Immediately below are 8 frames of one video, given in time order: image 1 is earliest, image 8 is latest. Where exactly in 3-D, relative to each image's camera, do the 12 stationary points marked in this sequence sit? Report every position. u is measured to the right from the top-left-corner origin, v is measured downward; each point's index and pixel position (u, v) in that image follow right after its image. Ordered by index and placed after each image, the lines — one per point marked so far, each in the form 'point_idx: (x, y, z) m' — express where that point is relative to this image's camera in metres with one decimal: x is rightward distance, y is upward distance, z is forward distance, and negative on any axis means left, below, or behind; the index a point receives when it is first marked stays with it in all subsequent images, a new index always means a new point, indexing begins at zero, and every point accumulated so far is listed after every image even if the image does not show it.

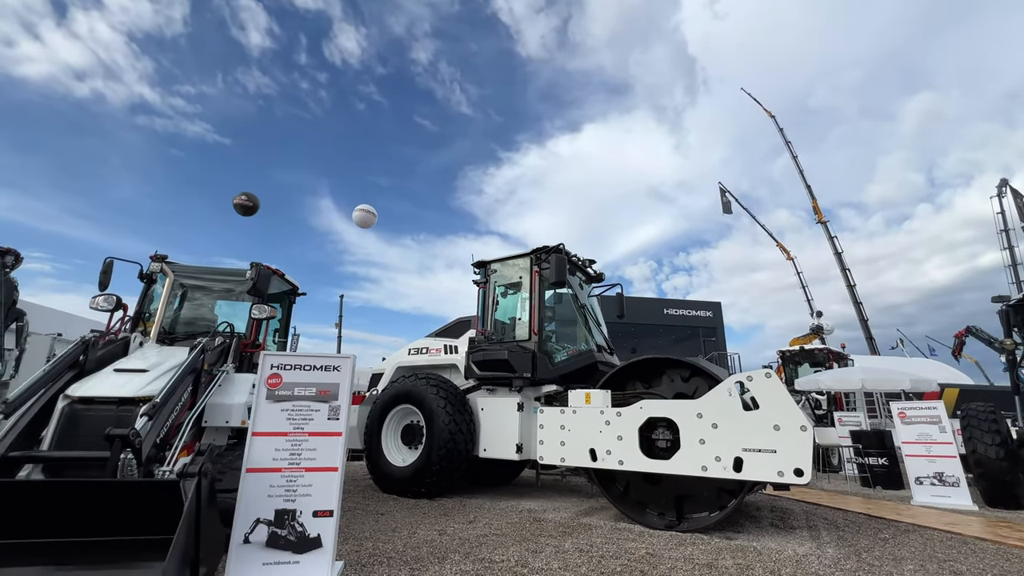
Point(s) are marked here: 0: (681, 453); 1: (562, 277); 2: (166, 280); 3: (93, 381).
0: (+1.4, -1.4, +3.8) m
1: (+0.6, +0.1, +5.0) m
2: (-3.1, +0.1, +4.2) m
3: (-2.9, -0.7, +3.1) m
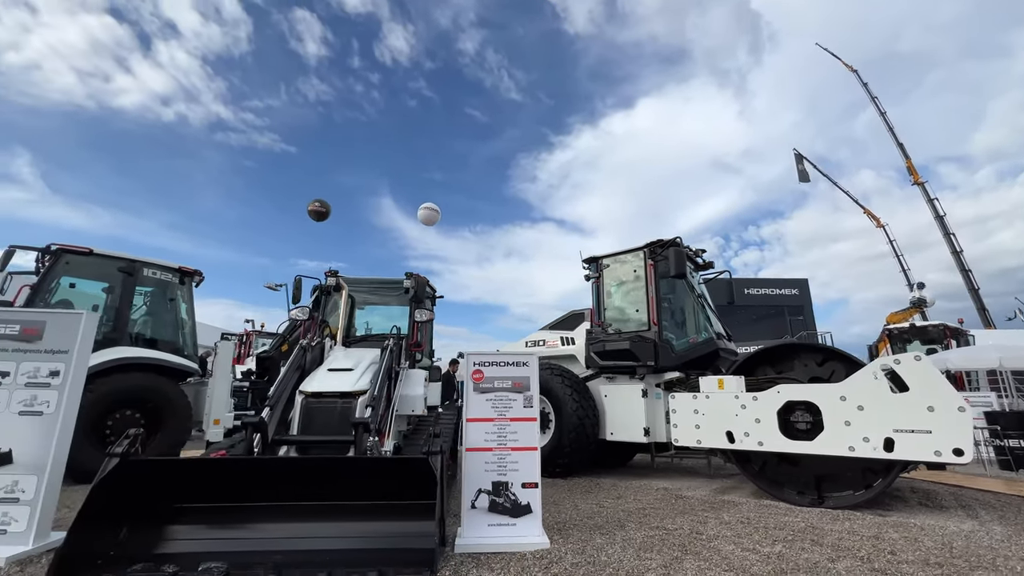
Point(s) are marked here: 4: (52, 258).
0: (+2.8, -1.3, +3.9) m
1: (+2.0, +0.2, +5.2) m
2: (-1.8, 0.0, +4.9) m
3: (-1.7, -0.8, +3.9) m
4: (-5.7, +0.3, +5.6) m
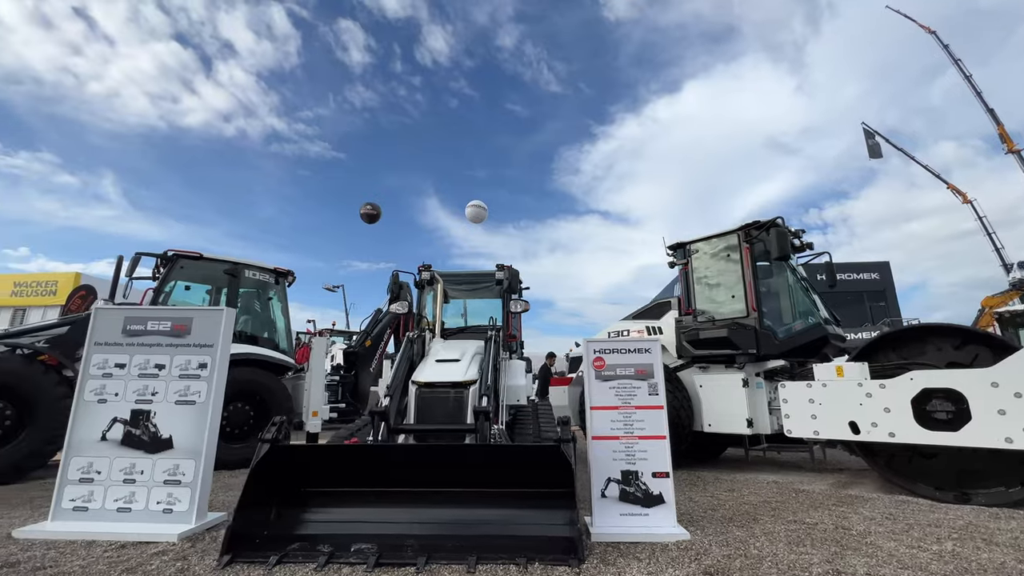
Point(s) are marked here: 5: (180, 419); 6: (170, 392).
0: (+3.7, -1.1, +3.6) m
1: (+3.0, +0.4, +4.9) m
2: (-0.8, 0.0, +5.0) m
3: (-0.8, -0.7, +4.0) m
4: (-4.6, +0.3, +6.0) m
5: (-2.4, -0.9, +3.2) m
6: (-2.5, -0.8, +3.3) m
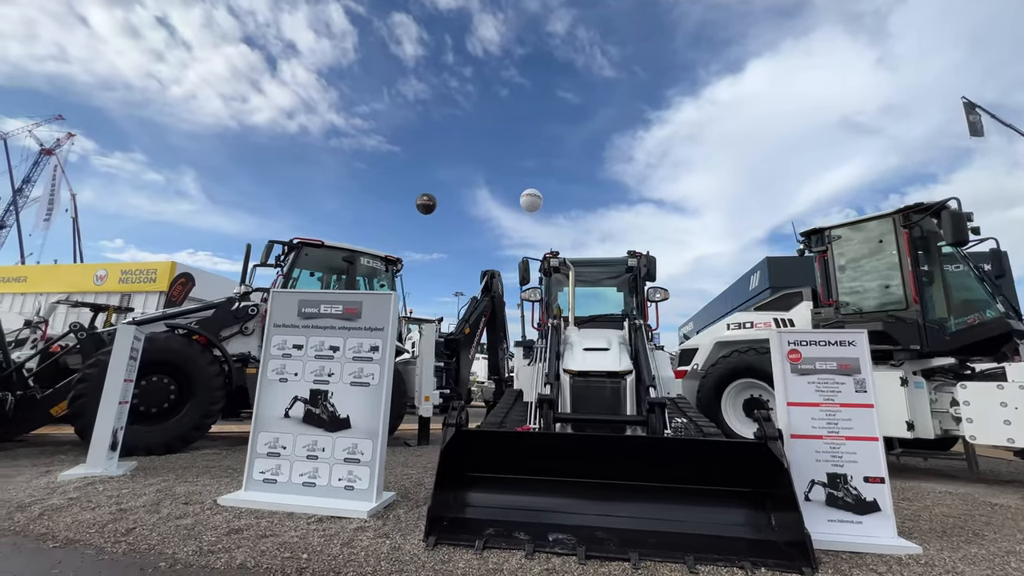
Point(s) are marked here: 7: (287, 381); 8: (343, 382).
0: (+4.9, -1.0, +3.0) m
1: (+4.4, +0.5, +4.4) m
2: (+0.6, +0.2, +4.9) m
3: (+0.5, -0.6, +3.9) m
4: (-3.0, +0.5, +6.3) m
5: (-1.2, -0.8, +3.3) m
6: (-1.3, -0.6, +3.4) m
7: (-1.7, -0.7, +3.4) m
8: (-1.3, -0.7, +3.4) m
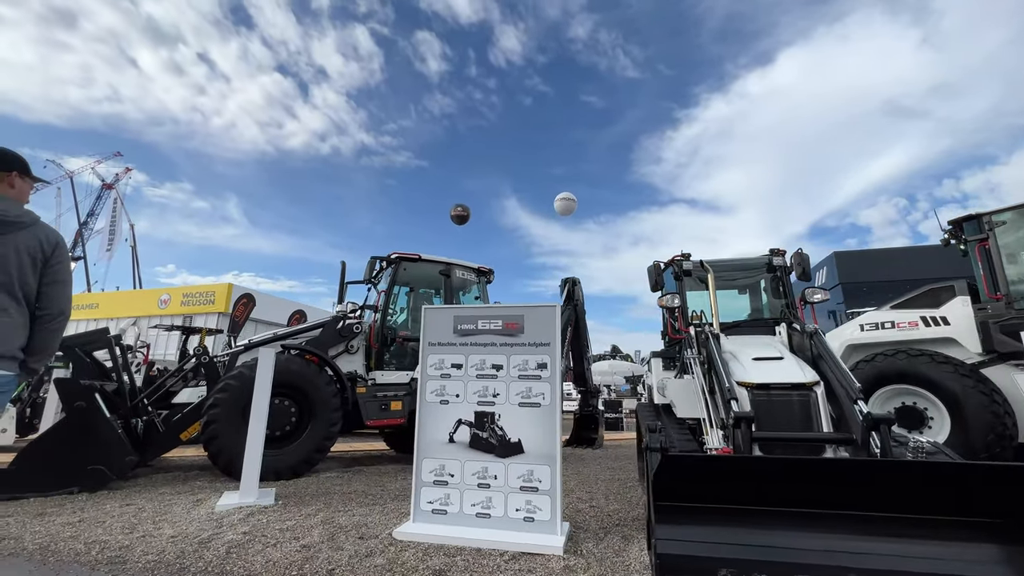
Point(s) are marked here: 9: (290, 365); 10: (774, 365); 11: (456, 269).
0: (+6.1, -0.9, +2.3) m
1: (+5.6, +0.6, +3.8) m
2: (+2.0, +0.1, +4.5) m
3: (+1.8, -0.6, +3.5) m
4: (-1.6, +0.3, +6.2) m
5: (+0.1, -0.9, +3.1) m
6: (0.0, -0.7, +3.1) m
7: (-0.5, -0.8, +3.2) m
8: (0.0, -0.8, +3.1) m
9: (-2.5, -0.9, +5.0) m
10: (+2.0, -0.6, +3.5) m
11: (-0.8, +0.3, +6.6) m
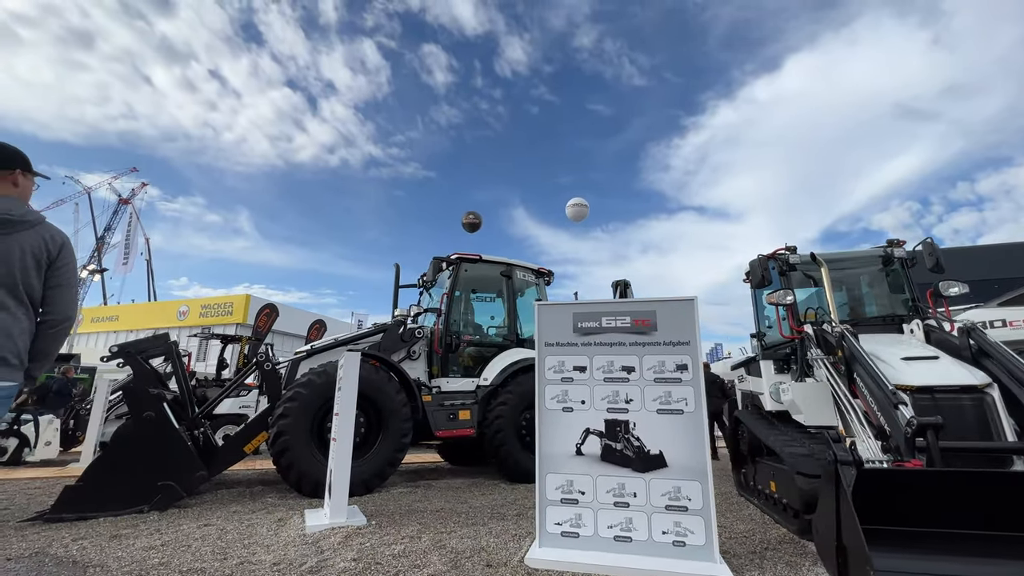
0: (+7.0, -0.7, +1.9) m
1: (+6.5, +0.7, +3.3) m
2: (+2.8, +0.2, +4.1) m
3: (+2.7, -0.6, +3.1) m
4: (-0.7, +0.3, +5.9) m
5: (+0.9, -0.9, +2.7) m
6: (+0.8, -0.7, +2.8) m
7: (+0.4, -0.8, +2.9) m
8: (+0.8, -0.8, +2.8) m
9: (-1.6, -0.9, +4.7) m
10: (+2.9, -0.5, +3.1) m
11: (+0.1, +0.3, +6.3) m
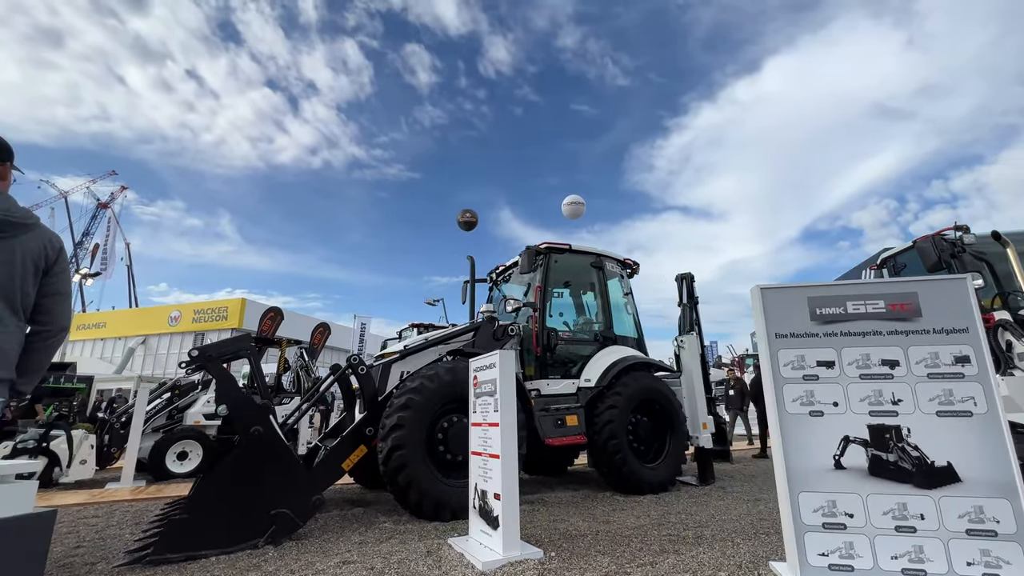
0: (+8.3, -0.5, +1.6) m
1: (+7.7, +0.9, +3.0) m
2: (+4.0, +0.3, +3.7) m
3: (+3.9, -0.4, +2.7) m
4: (+0.4, +0.3, +5.4) m
5: (+2.2, -0.7, +2.2) m
6: (+2.1, -0.6, +2.3) m
7: (+1.6, -0.7, +2.4) m
8: (+2.1, -0.6, +2.3) m
9: (-0.4, -0.8, +4.1) m
10: (+4.1, -0.4, +2.7) m
11: (+1.2, +0.4, +5.8) m
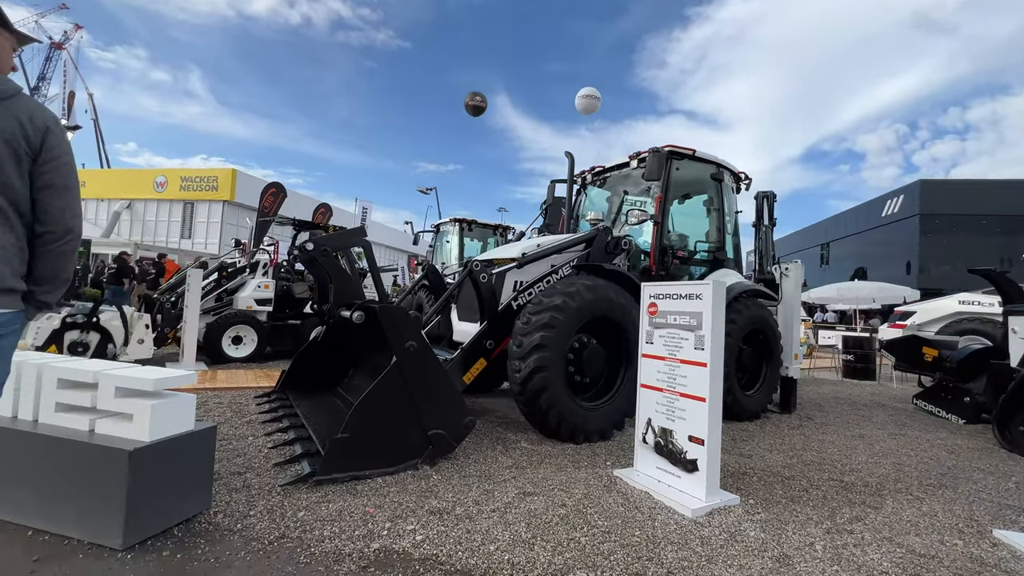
0: (+9.5, -1.1, +1.5) m
1: (+9.0, +0.7, +2.6) m
2: (+5.3, +0.6, +3.2) m
3: (+5.1, -0.4, +2.4) m
4: (+1.6, +1.3, +4.7) m
5: (+3.4, -0.6, +2.0) m
6: (+3.3, -0.4, +2.0) m
7: (+2.8, -0.5, +2.0) m
8: (+3.3, -0.5, +2.0) m
9: (+0.8, 0.0, +3.7) m
10: (+5.3, -0.4, +2.4) m
11: (+2.4, +1.3, +5.1) m
